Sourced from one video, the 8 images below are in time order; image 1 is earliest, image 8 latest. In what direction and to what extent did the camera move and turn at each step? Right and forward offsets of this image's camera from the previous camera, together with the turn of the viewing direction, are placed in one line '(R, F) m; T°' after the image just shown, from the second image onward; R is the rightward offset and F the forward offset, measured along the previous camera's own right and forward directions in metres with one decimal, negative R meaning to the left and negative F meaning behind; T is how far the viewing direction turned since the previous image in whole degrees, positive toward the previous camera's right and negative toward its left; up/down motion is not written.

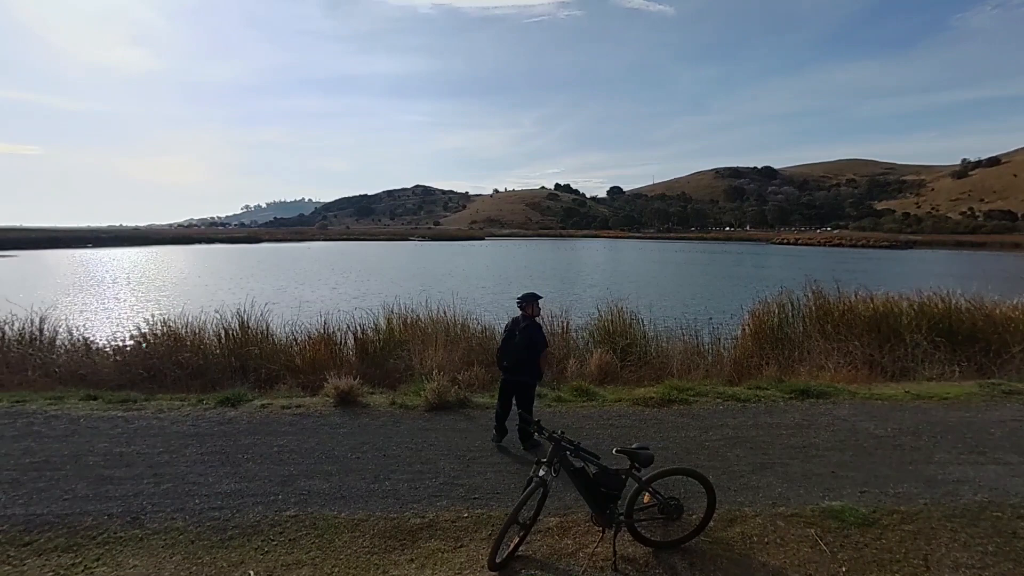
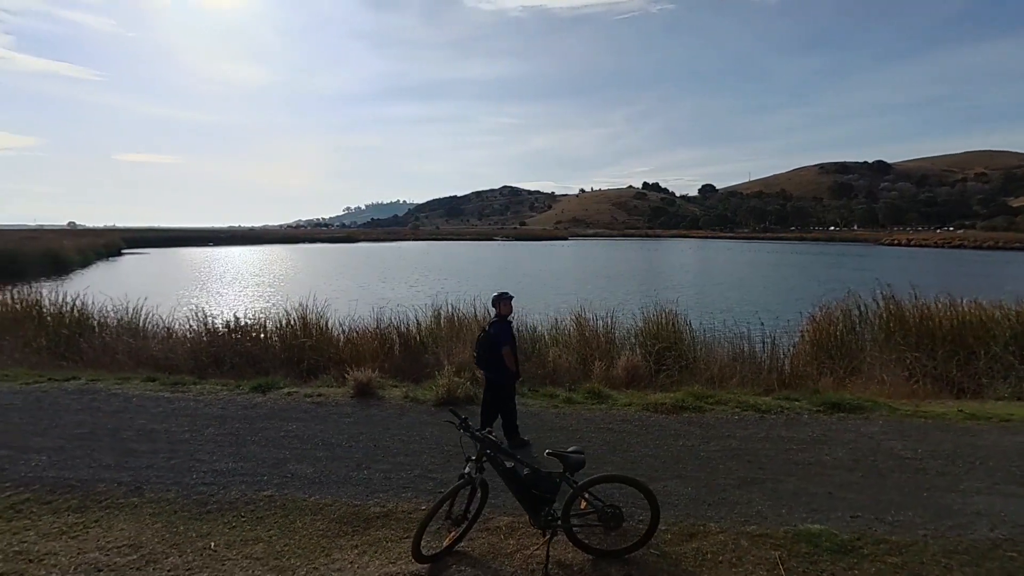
(+1.3, +0.1) m; -9°
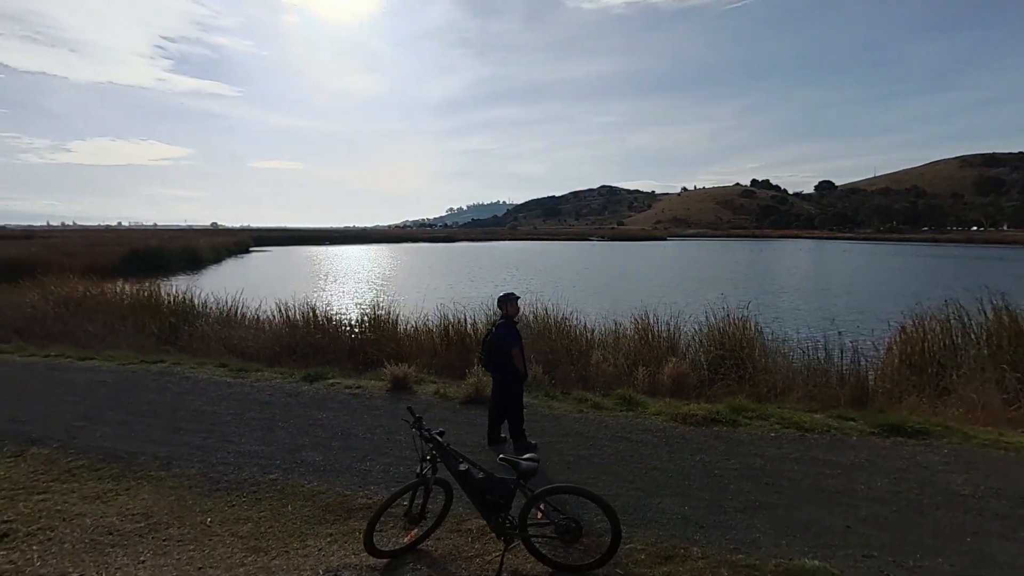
(+1.1, +0.2) m; -10°
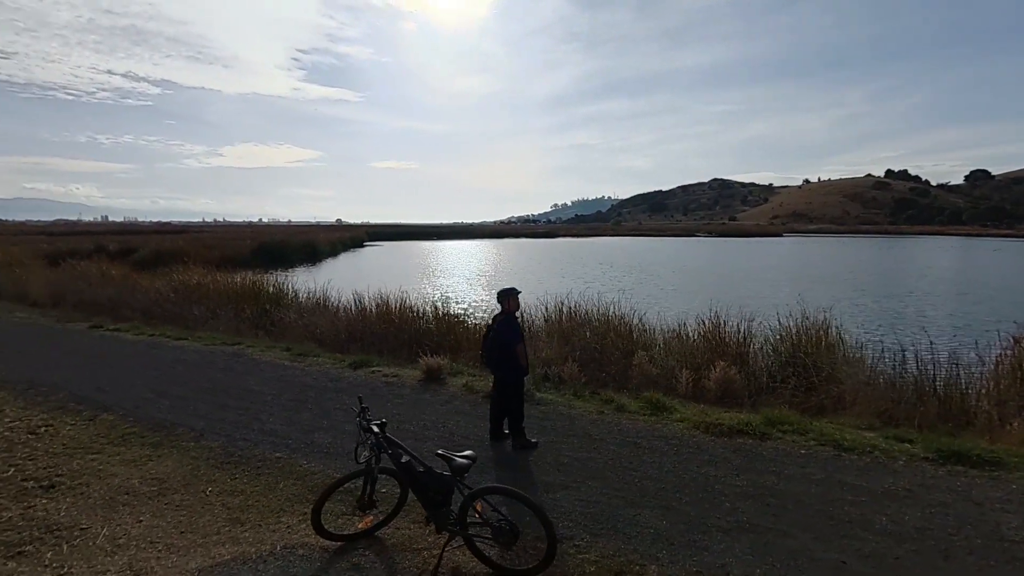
(+1.3, +0.2) m; -11°
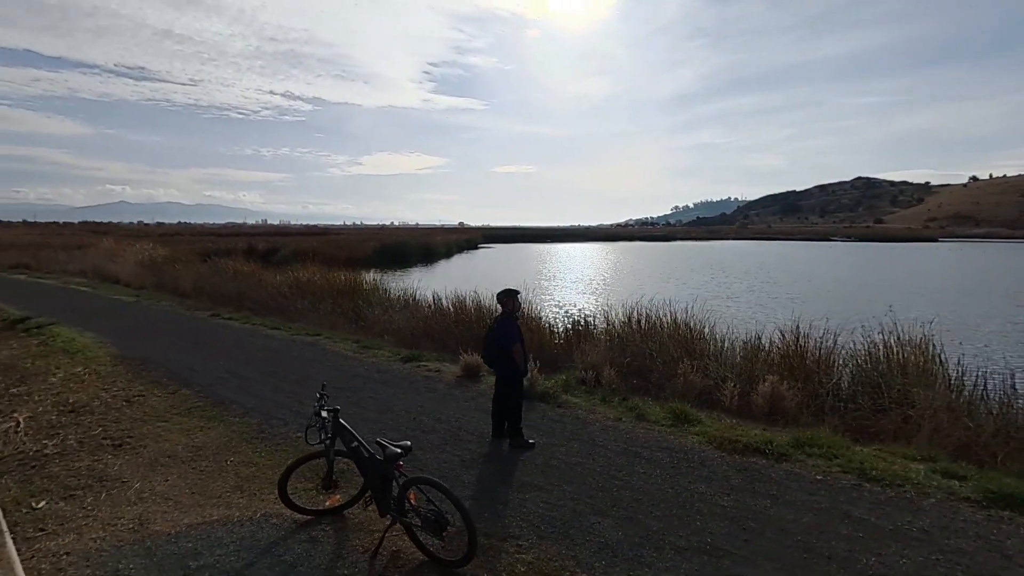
(+1.4, +0.1) m; -12°
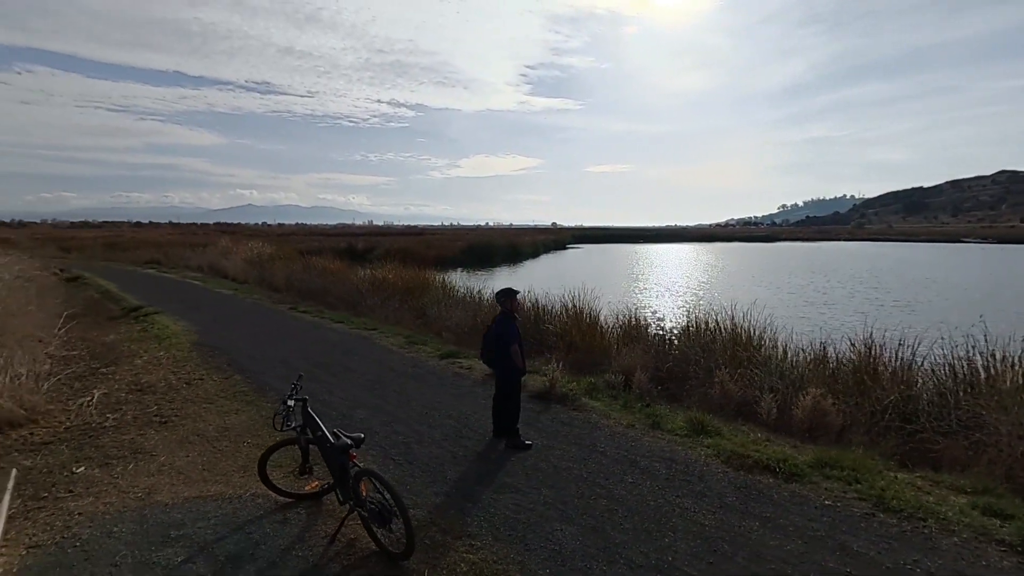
(+1.1, +0.2) m; -10°
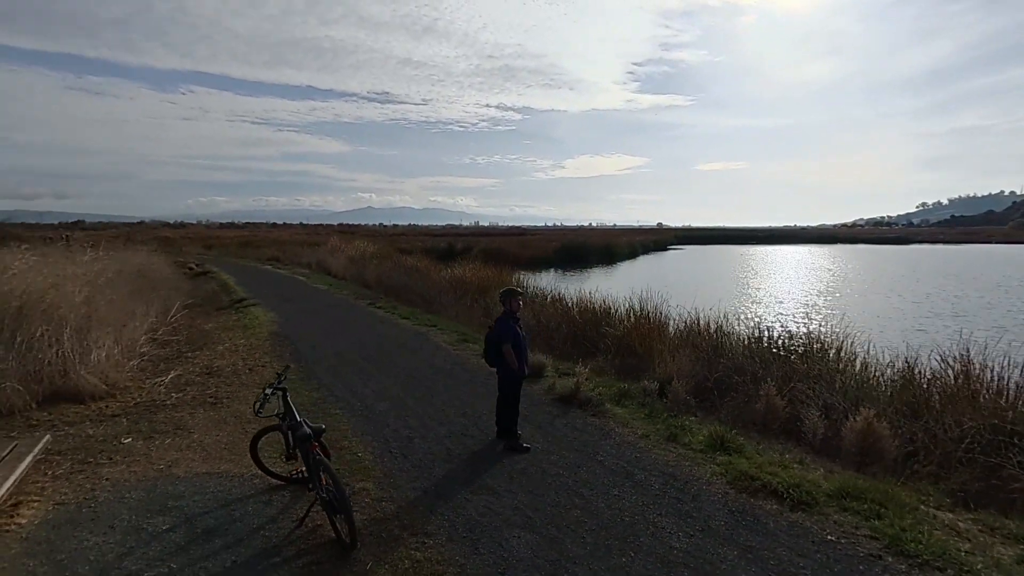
(+1.2, +0.2) m; -11°
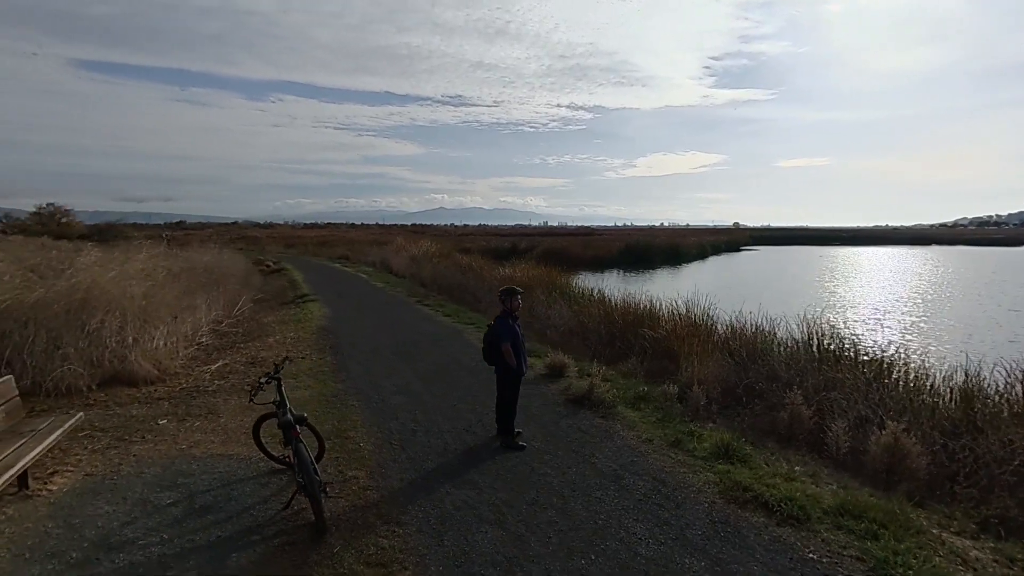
(+0.8, 0.0) m; -7°
